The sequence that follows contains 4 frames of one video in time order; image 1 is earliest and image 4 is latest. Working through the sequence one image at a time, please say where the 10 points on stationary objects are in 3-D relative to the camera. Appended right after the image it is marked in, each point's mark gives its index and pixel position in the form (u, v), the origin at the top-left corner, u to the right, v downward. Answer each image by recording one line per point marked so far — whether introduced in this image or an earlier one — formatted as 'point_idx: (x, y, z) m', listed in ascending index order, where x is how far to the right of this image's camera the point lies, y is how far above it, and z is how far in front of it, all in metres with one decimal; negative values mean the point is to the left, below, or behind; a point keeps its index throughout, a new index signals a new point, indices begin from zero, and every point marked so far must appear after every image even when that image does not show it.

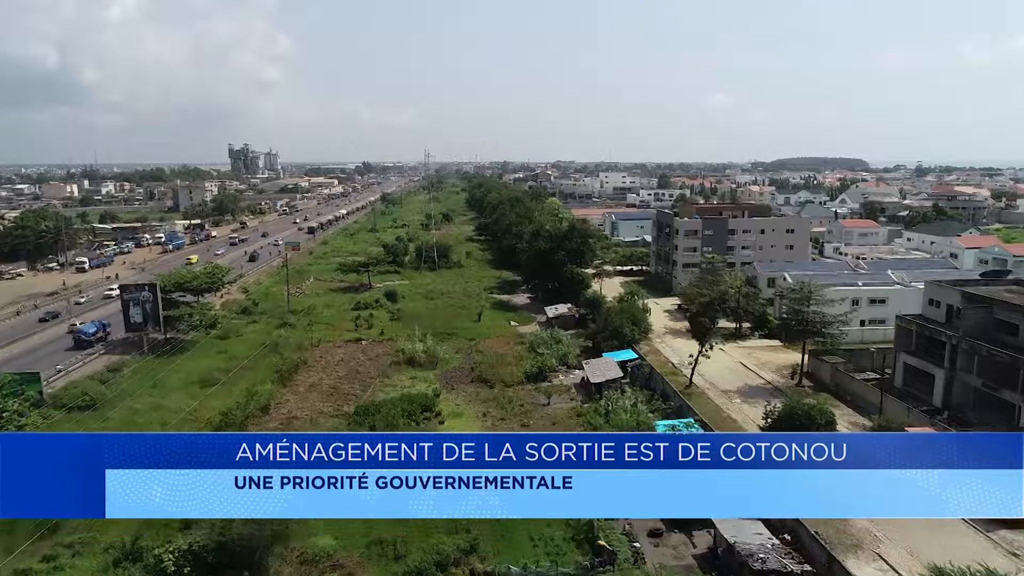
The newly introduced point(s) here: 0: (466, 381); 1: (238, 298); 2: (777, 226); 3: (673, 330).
0: (-0.8, -1.6, +11.4) m
1: (-7.0, -0.3, +16.9) m
2: (+7.2, +1.7, +18.0) m
3: (+3.5, -0.9, +14.1) m
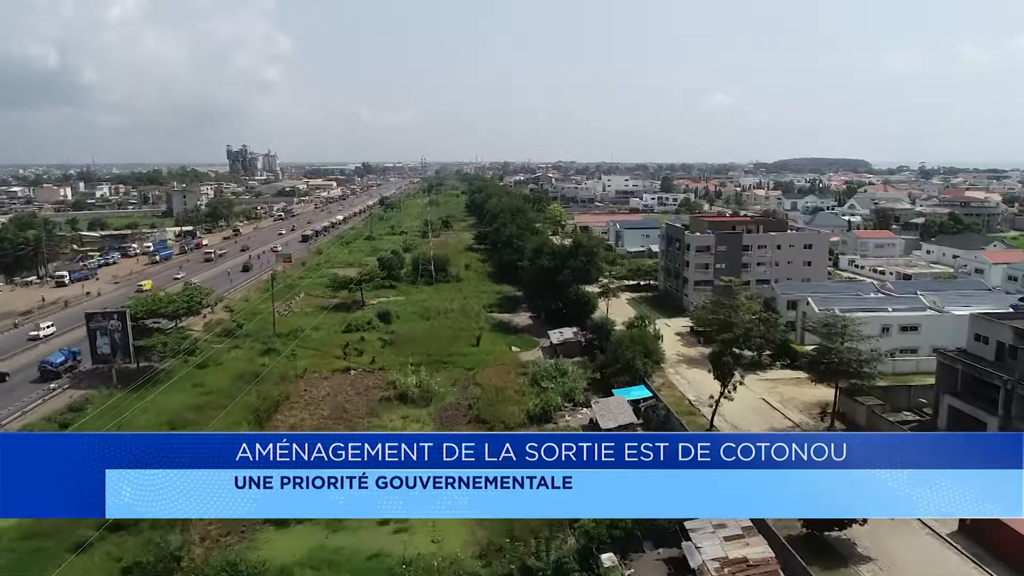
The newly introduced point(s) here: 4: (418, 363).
0: (-0.8, -2.1, +10.3) m
1: (-7.0, -0.8, +15.8) m
2: (+7.2, +1.2, +17.0) m
3: (+3.5, -1.4, +13.1) m
4: (-1.8, -1.5, +12.9) m
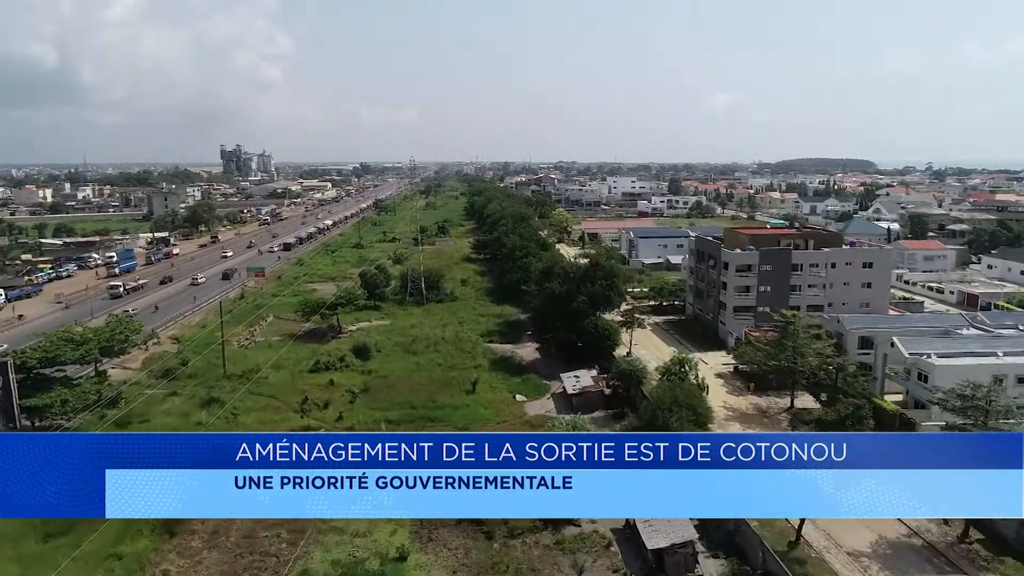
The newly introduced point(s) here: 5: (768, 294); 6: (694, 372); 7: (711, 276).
0: (-0.7, -2.7, +7.6) m
1: (-6.9, -1.3, +13.1) m
2: (+7.3, +0.6, +14.2) m
3: (+3.6, -2.0, +10.4) m
4: (-1.8, -2.0, +10.1) m
5: (+5.4, -0.1, +14.0) m
6: (+2.8, -1.3, +10.5) m
7: (+4.5, +0.3, +15.0) m
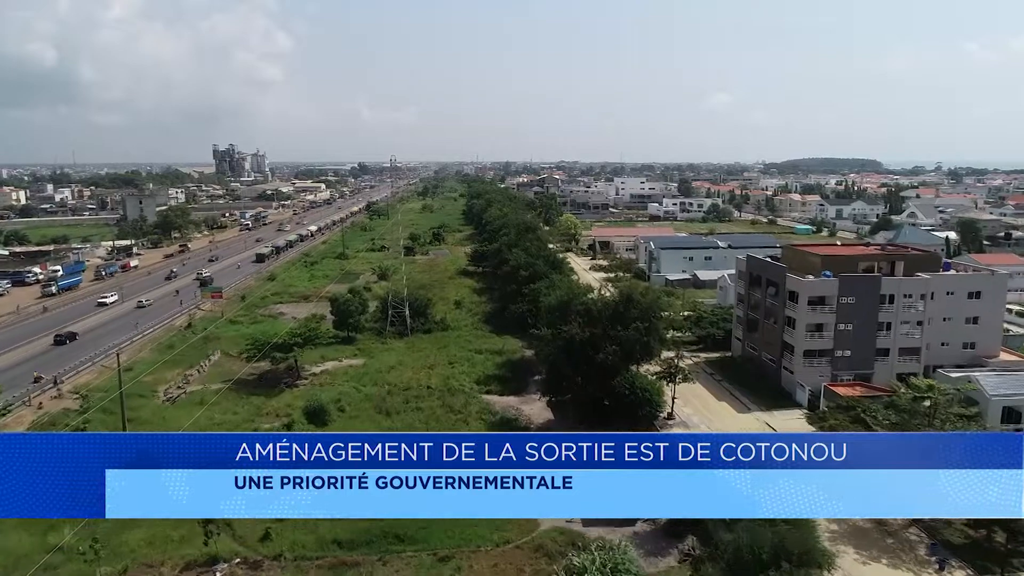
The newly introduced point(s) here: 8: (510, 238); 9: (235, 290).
0: (-0.7, -3.3, +4.4) m
1: (-6.8, -1.9, +9.9) m
2: (+7.4, 0.0, +11.0) m
3: (+3.6, -2.6, +7.1) m
4: (-1.7, -2.7, +6.9) m
5: (+5.5, -0.7, +10.8) m
6: (+2.9, -1.9, +7.2) m
7: (+4.6, -0.4, +11.8) m
8: (-0.1, +1.5, +20.0) m
9: (-8.2, -0.1, +19.5) m
